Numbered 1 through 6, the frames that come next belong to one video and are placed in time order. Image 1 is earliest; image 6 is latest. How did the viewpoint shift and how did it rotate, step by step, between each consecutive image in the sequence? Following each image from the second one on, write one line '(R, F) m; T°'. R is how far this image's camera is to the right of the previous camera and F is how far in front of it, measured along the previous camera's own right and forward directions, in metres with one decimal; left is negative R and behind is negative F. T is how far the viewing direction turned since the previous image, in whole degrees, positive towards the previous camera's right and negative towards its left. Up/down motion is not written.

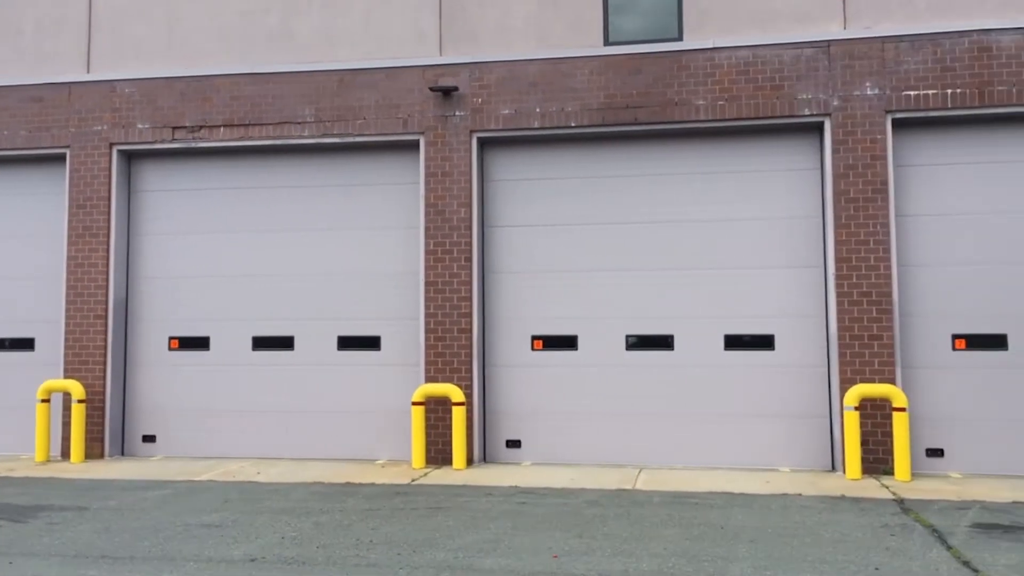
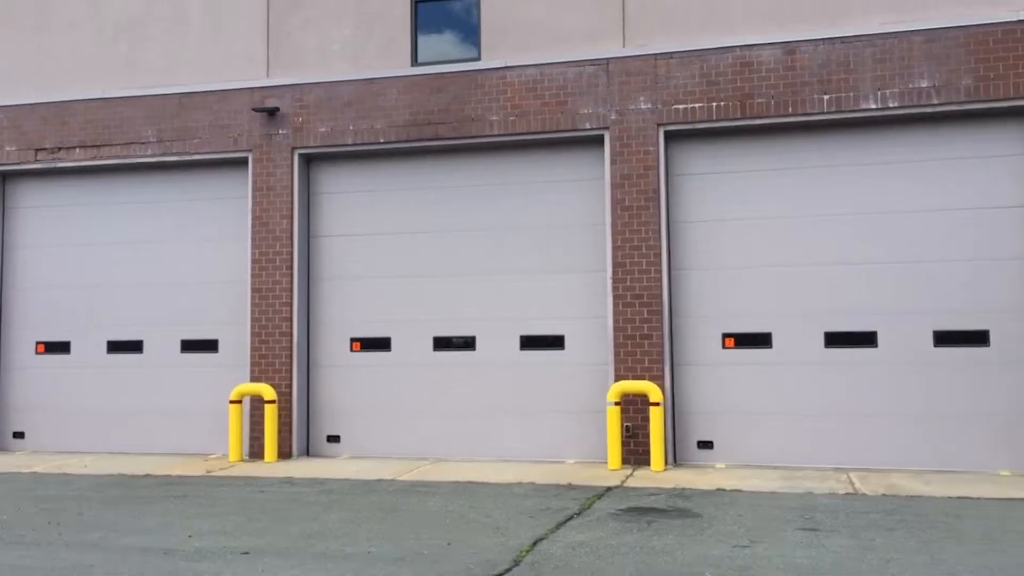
(+3.7, -0.8) m; -2°
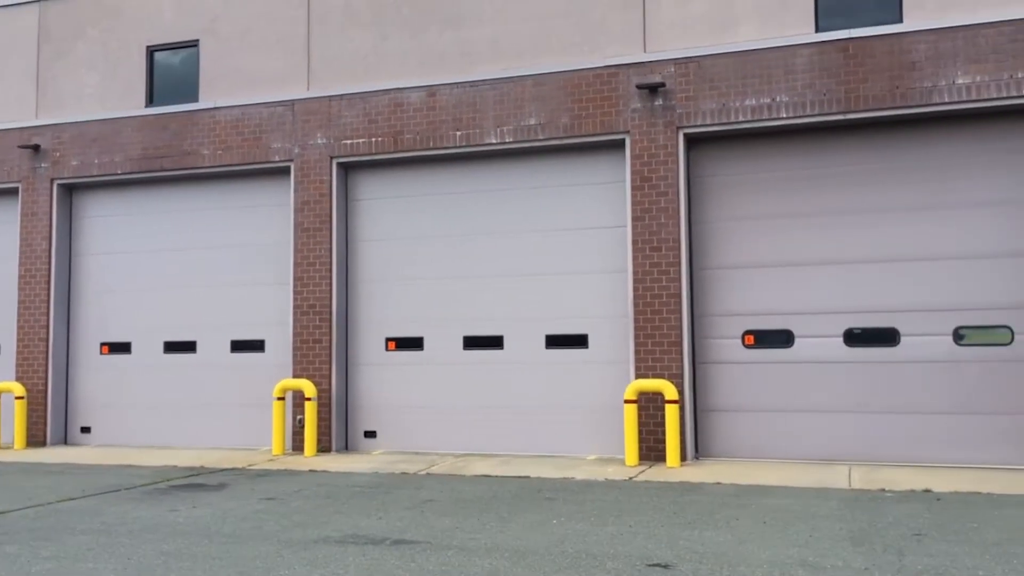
(+6.2, -1.7) m; -2°
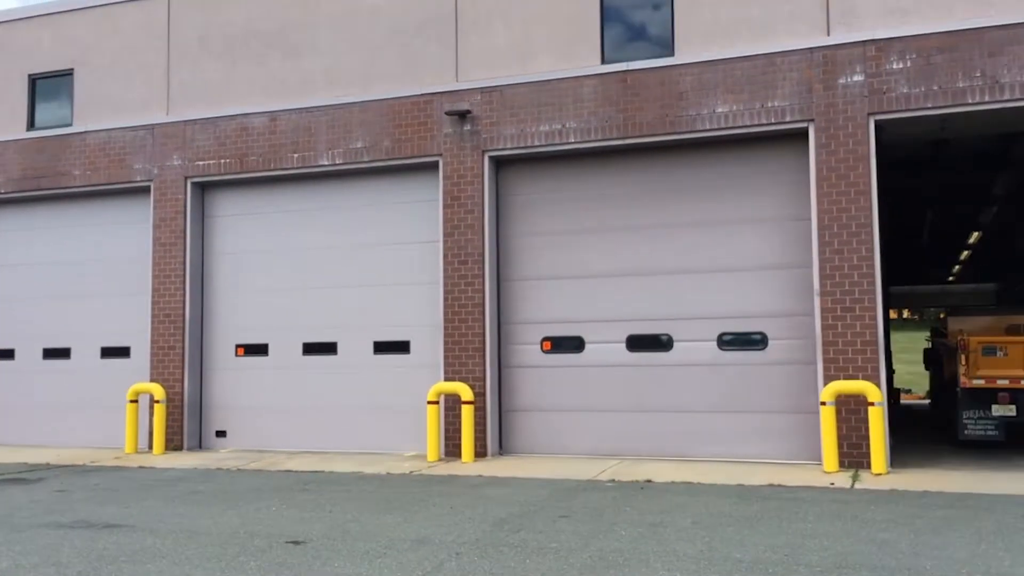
(+3.3, -1.1) m; 0°
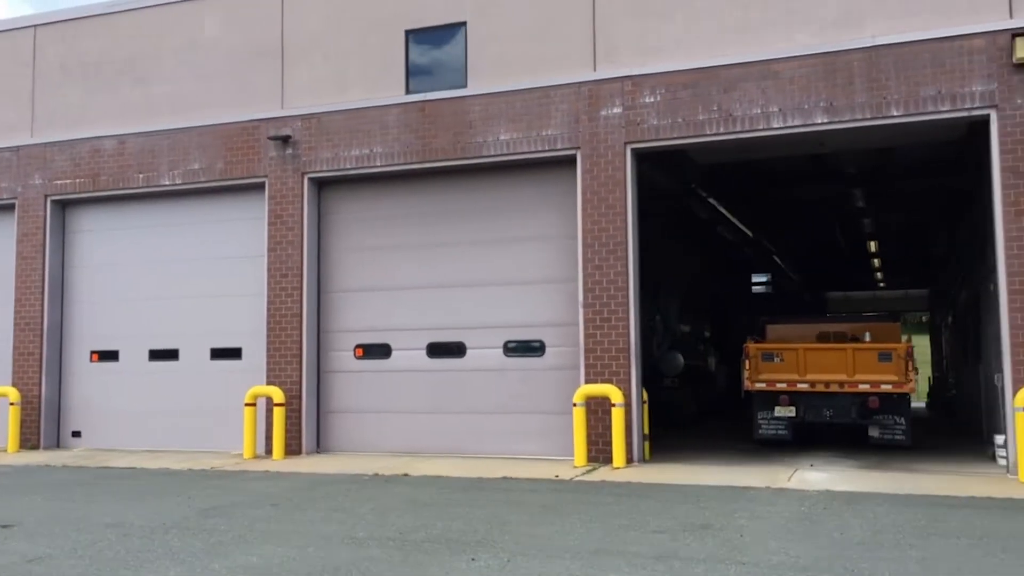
(+3.4, -1.2) m; 0°
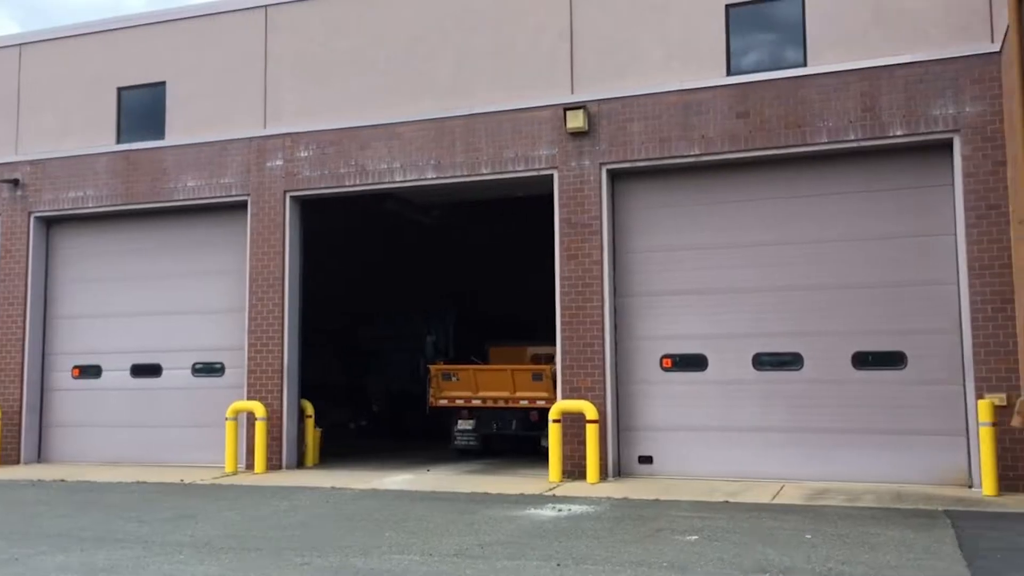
(+5.7, -2.0) m; +2°
